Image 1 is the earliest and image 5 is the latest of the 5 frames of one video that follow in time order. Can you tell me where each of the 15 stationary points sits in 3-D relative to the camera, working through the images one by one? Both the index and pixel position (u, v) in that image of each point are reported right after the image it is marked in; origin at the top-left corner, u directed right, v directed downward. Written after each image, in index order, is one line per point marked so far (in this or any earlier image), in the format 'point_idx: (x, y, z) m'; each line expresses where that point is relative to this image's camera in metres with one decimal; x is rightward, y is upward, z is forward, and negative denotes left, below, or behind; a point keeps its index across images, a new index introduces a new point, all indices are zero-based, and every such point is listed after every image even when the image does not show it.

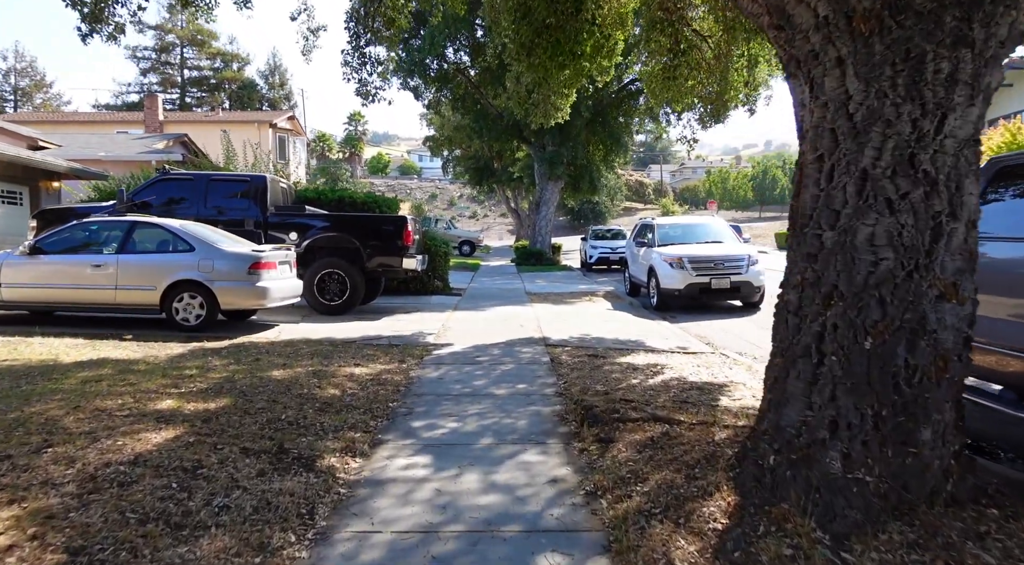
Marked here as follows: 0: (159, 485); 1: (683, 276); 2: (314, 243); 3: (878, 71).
0: (-1.8, -1.0, +3.4) m
1: (+3.3, +0.1, +12.8) m
2: (-3.4, +0.7, +11.5) m
3: (+1.7, +1.0, +3.1) m
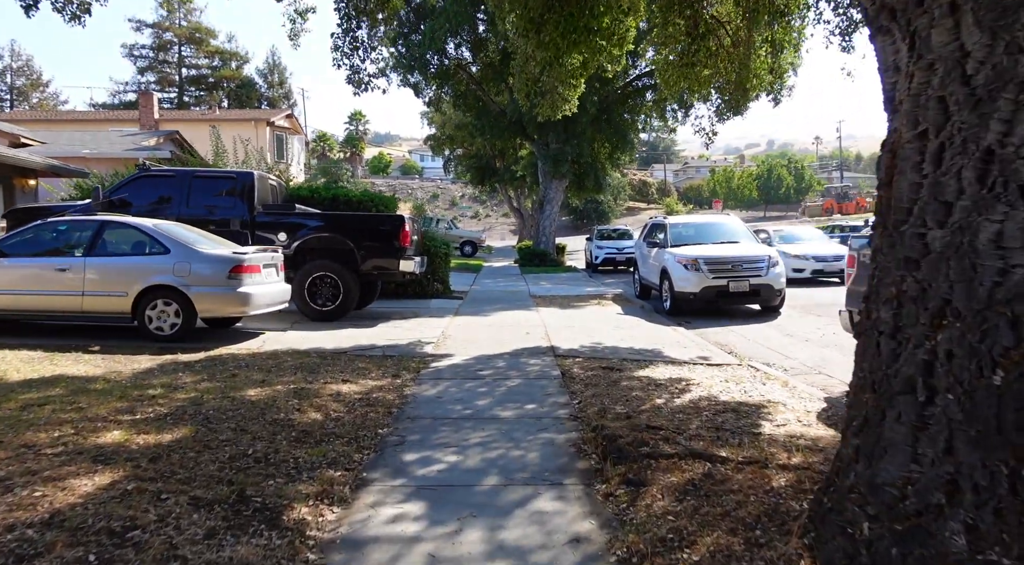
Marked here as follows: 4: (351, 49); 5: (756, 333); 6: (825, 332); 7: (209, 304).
0: (-1.7, -1.1, +2.6) m
1: (+3.3, +0.1, +12.0) m
2: (-3.3, +0.6, +10.7) m
3: (+1.7, +0.9, +2.3) m
4: (-2.8, +4.0, +11.3) m
5: (+3.7, -0.8, +10.4) m
6: (+4.6, -0.7, +10.0) m
7: (-3.6, -0.3, +7.8) m
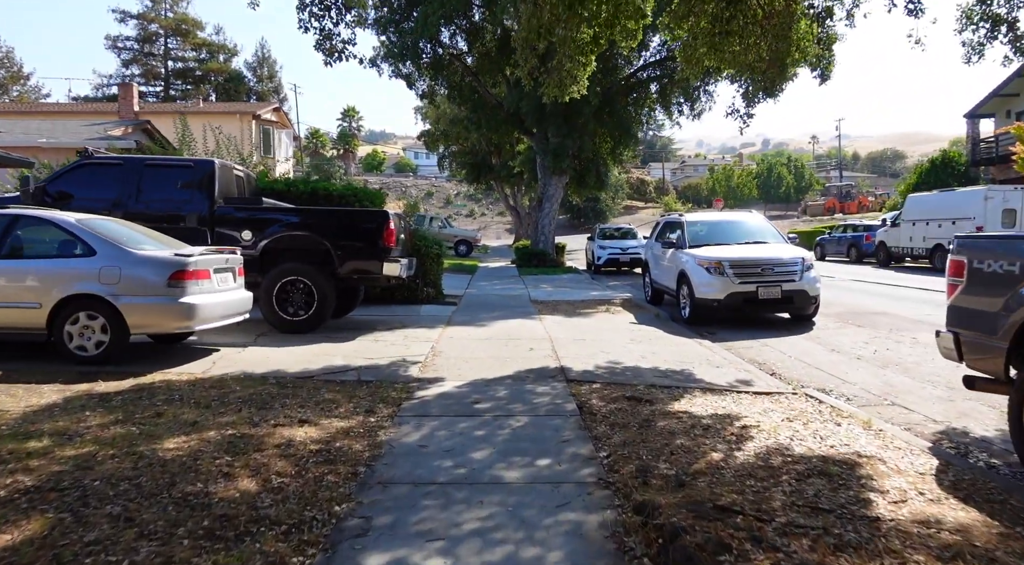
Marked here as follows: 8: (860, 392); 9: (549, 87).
0: (-1.7, -1.2, +1.2) m
1: (+3.3, 0.0, +10.6) m
2: (-3.3, +0.5, +9.3) m
3: (+1.8, +0.8, +0.9) m
4: (-2.7, +3.9, +9.9) m
5: (+3.8, -0.9, +9.0) m
6: (+4.6, -0.8, +8.6) m
7: (-3.5, -0.3, +6.4) m
8: (+3.4, -1.1, +6.6) m
9: (+0.5, +2.9, +9.8) m
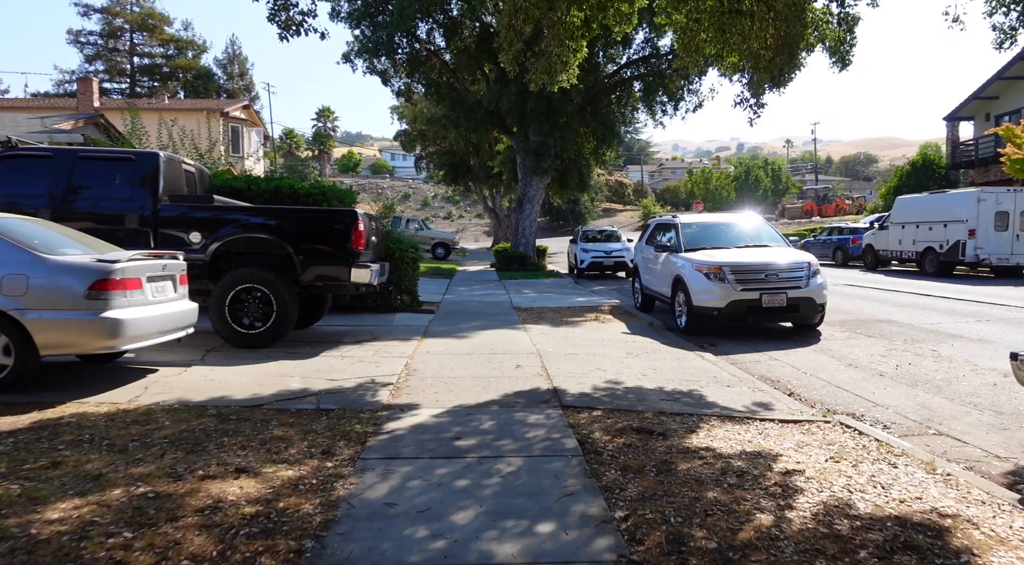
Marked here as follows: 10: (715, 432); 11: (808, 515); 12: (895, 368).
0: (-1.6, -1.3, +0.2) m
1: (+3.1, -0.1, +9.8) m
2: (-3.5, +0.4, +8.2) m
3: (+1.9, +0.8, +0.1) m
4: (-3.0, +3.8, +8.8) m
5: (+3.6, -1.0, +8.2) m
6: (+4.5, -0.9, +7.8) m
7: (-3.6, -0.4, +5.4) m
8: (+3.3, -1.2, +5.8) m
9: (+0.3, +2.8, +8.9) m
10: (+1.5, -1.1, +5.1) m
11: (+1.5, -1.2, +3.4) m
12: (+4.3, -1.0, +7.5) m
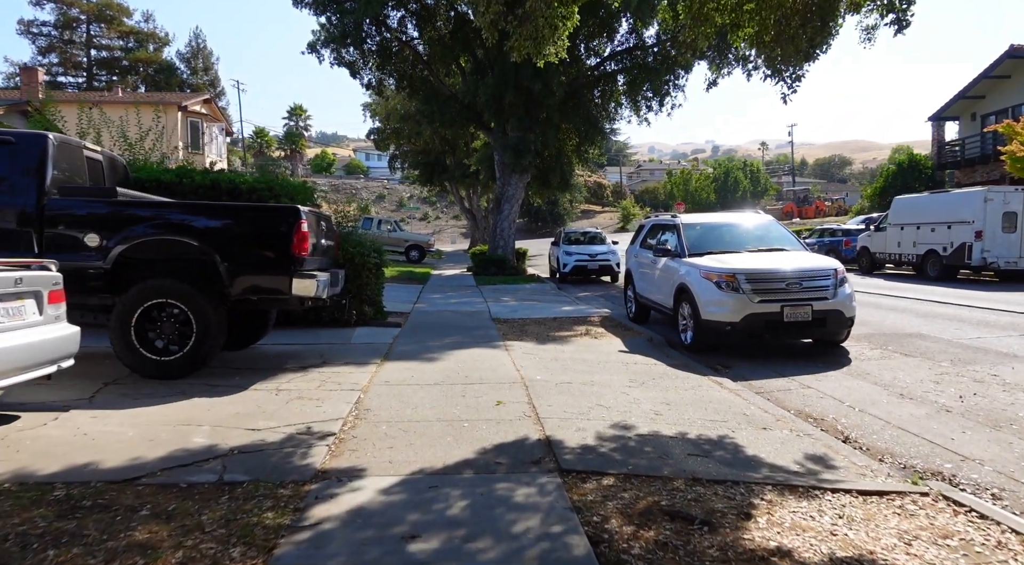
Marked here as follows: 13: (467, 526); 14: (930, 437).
0: (-1.5, -1.4, -1.3) m
1: (+2.8, -0.2, +8.4) m
2: (-3.7, +0.3, +6.6) m
3: (+1.9, +0.7, -1.4) m
4: (-3.2, +3.7, +7.2) m
5: (+3.3, -1.1, +6.8) m
6: (+4.3, -1.1, +6.4) m
7: (-3.7, -0.6, +3.7) m
8: (+3.2, -1.3, +4.4) m
9: (+0.1, +2.6, +7.4) m
10: (+1.4, -1.3, +3.6) m
11: (+1.4, -1.3, +1.9) m
12: (+4.1, -1.1, +6.2) m
13: (-0.2, -1.2, +3.4) m
14: (+3.3, -1.2, +5.3) m
